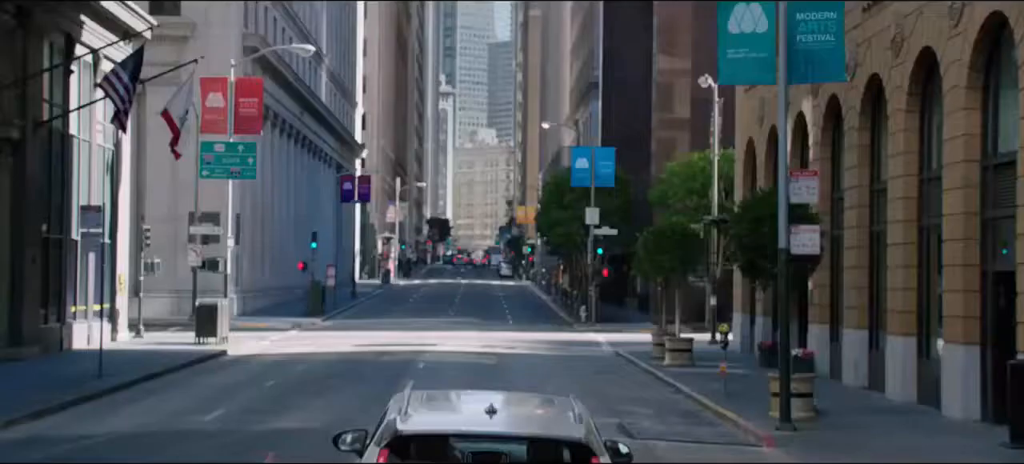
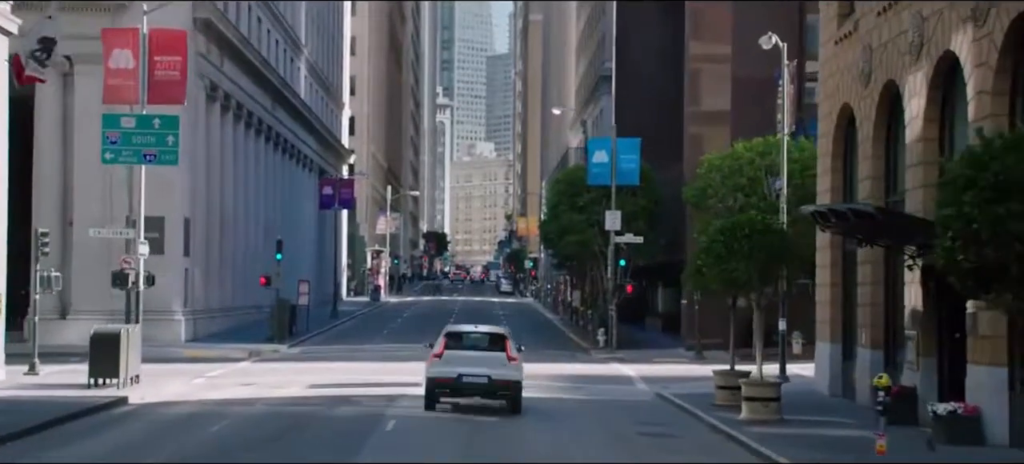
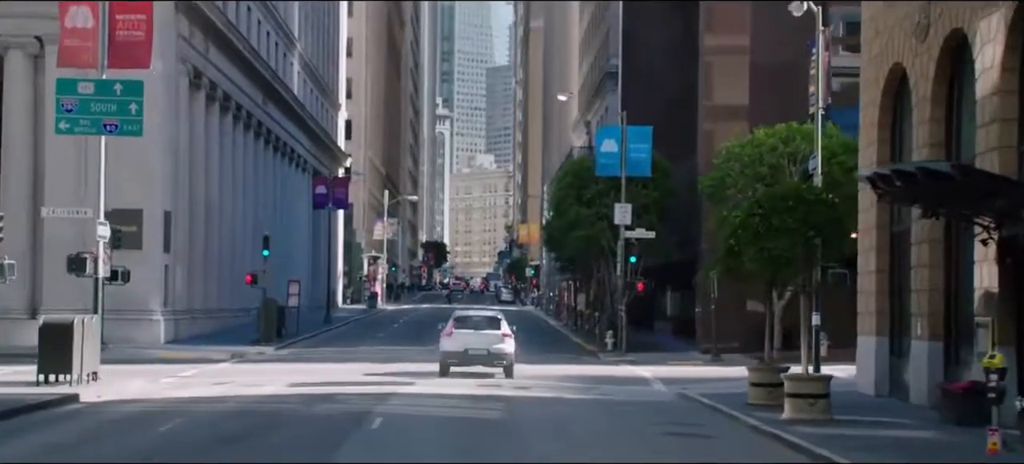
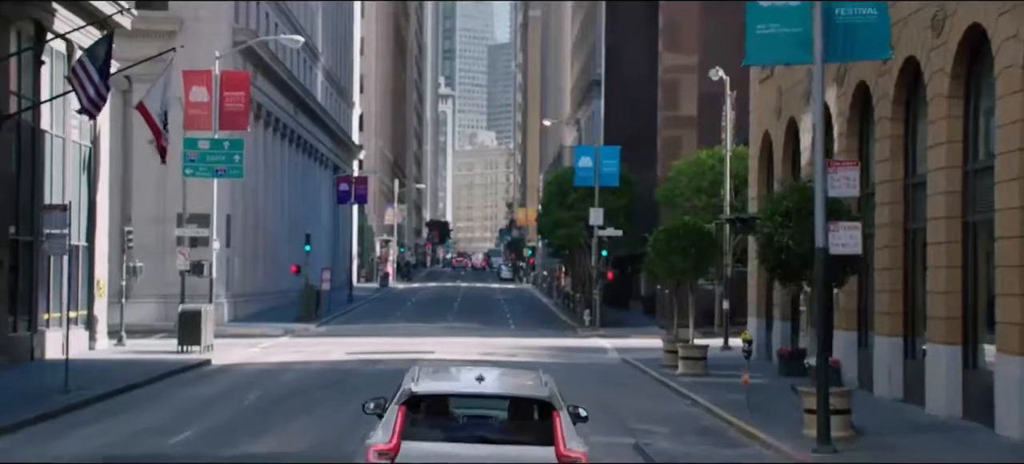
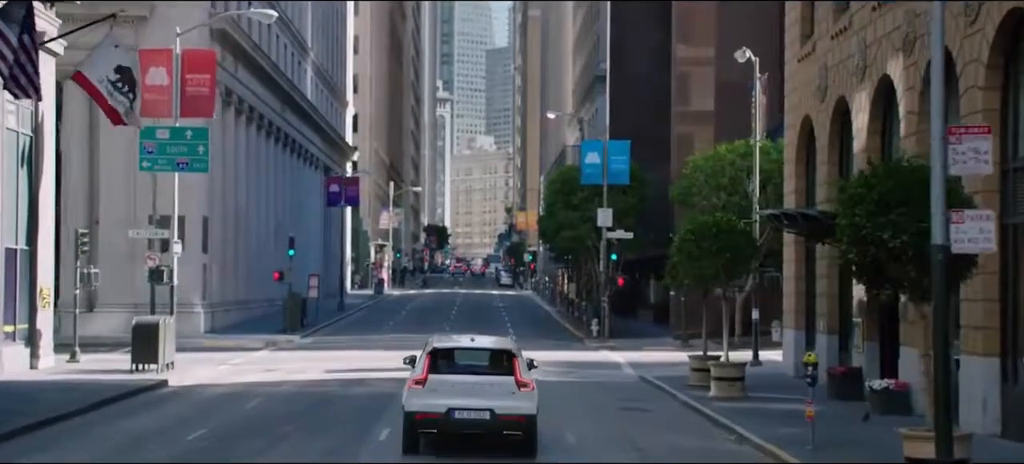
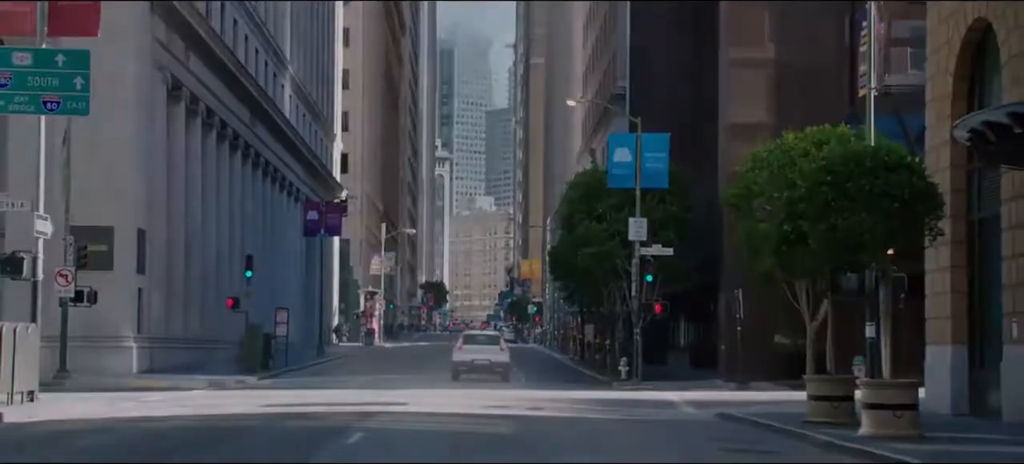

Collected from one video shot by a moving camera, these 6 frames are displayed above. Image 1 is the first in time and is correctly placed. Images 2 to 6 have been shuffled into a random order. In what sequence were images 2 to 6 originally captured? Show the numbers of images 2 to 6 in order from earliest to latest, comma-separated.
4, 5, 2, 3, 6
